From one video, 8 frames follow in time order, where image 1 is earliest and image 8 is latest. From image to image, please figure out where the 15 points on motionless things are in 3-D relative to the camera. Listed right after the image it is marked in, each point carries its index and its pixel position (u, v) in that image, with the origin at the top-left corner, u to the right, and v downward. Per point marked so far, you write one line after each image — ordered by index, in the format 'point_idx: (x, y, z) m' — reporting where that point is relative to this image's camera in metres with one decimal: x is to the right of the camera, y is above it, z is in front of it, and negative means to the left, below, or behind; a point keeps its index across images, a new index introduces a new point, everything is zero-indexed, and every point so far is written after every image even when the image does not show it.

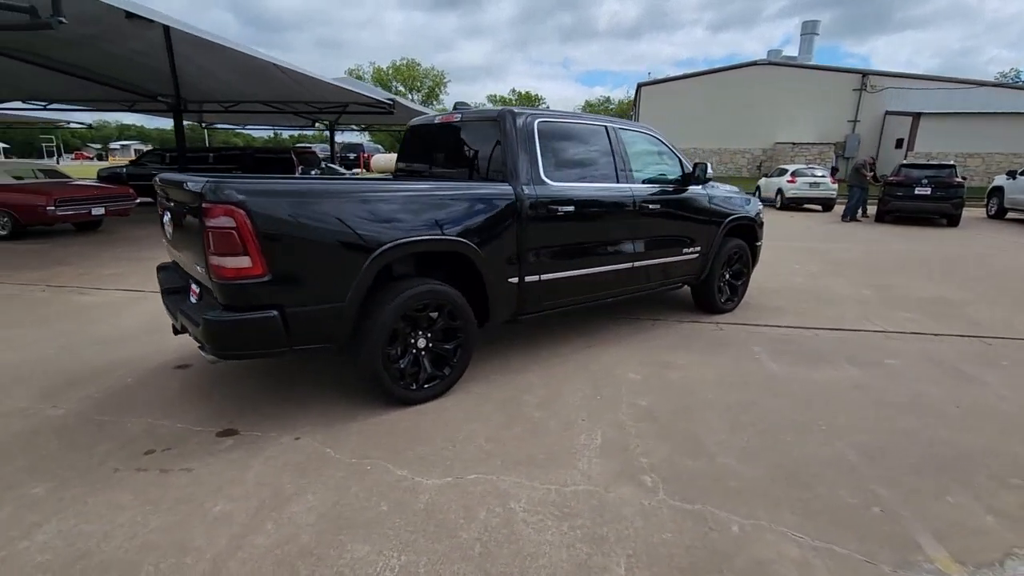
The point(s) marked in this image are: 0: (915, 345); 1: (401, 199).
0: (+3.7, -0.5, +4.9) m
1: (-0.7, +0.6, +3.3) m
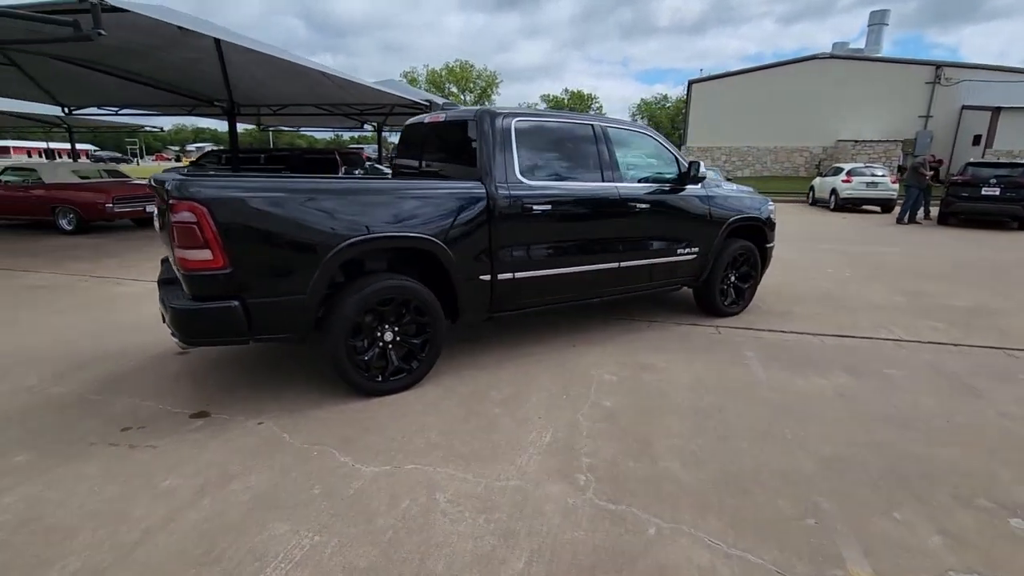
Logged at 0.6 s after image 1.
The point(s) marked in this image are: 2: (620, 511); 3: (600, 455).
0: (+3.6, -0.6, +4.6) m
1: (-0.9, +0.6, +3.4) m
2: (+0.5, -1.0, +2.4) m
3: (+0.5, -0.9, +2.9) m
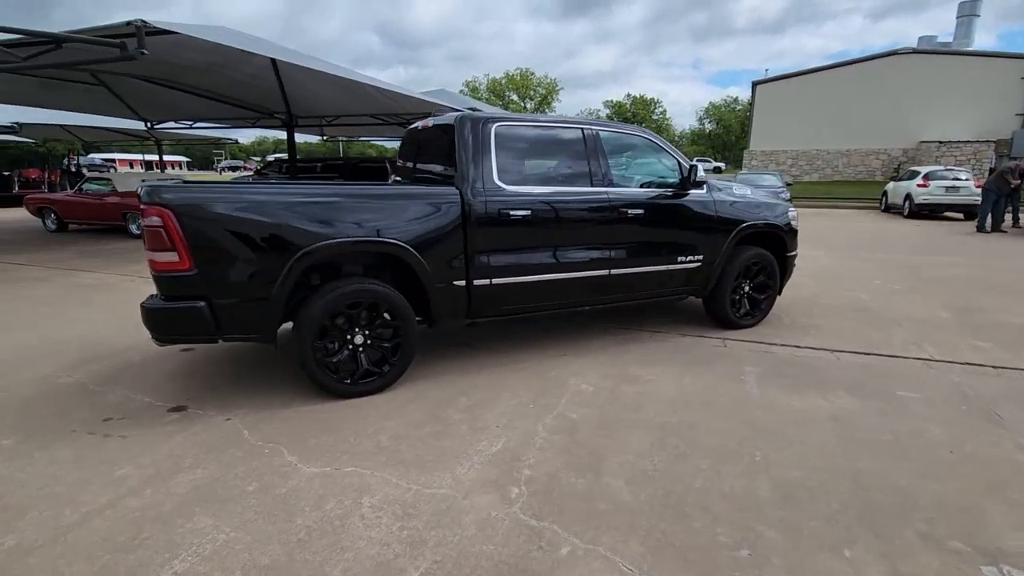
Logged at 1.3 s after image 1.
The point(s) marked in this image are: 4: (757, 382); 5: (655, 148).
0: (+3.5, -0.7, +4.2) m
1: (-1.1, +0.6, +3.5) m
2: (+0.1, -1.1, +2.4) m
3: (+0.2, -1.0, +2.8) m
4: (+1.9, -0.7, +4.0) m
5: (+1.2, +1.3, +4.9) m
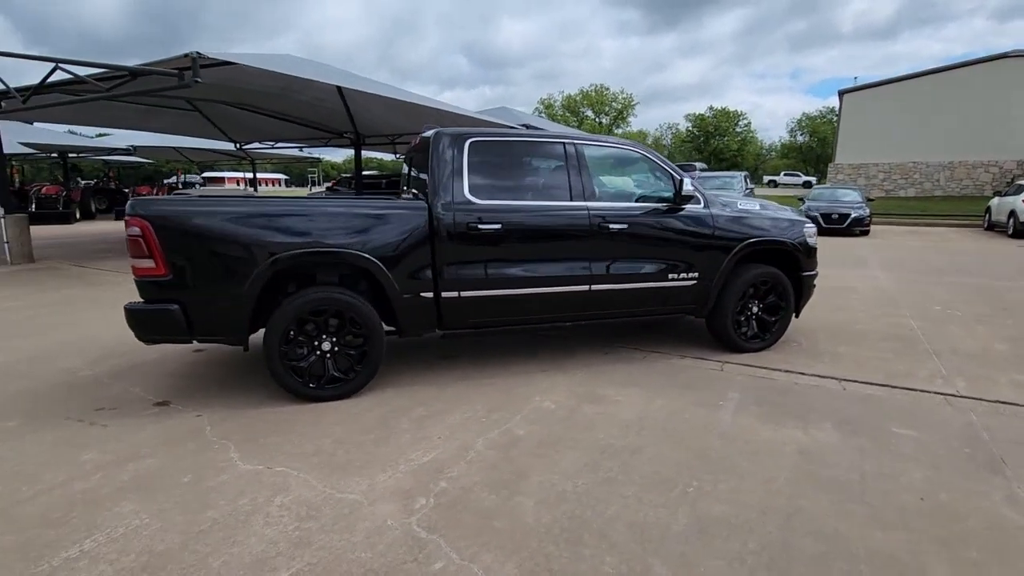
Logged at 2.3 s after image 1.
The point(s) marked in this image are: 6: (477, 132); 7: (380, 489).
0: (+3.2, -0.9, +3.7) m
1: (-1.4, +0.5, +3.7) m
2: (-0.4, -1.1, +2.4) m
3: (-0.3, -1.0, +2.8) m
4: (+1.6, -0.9, +3.8) m
5: (+1.2, +1.1, +4.8) m
6: (-0.3, +1.3, +4.3) m
7: (-0.7, -1.0, +2.8) m
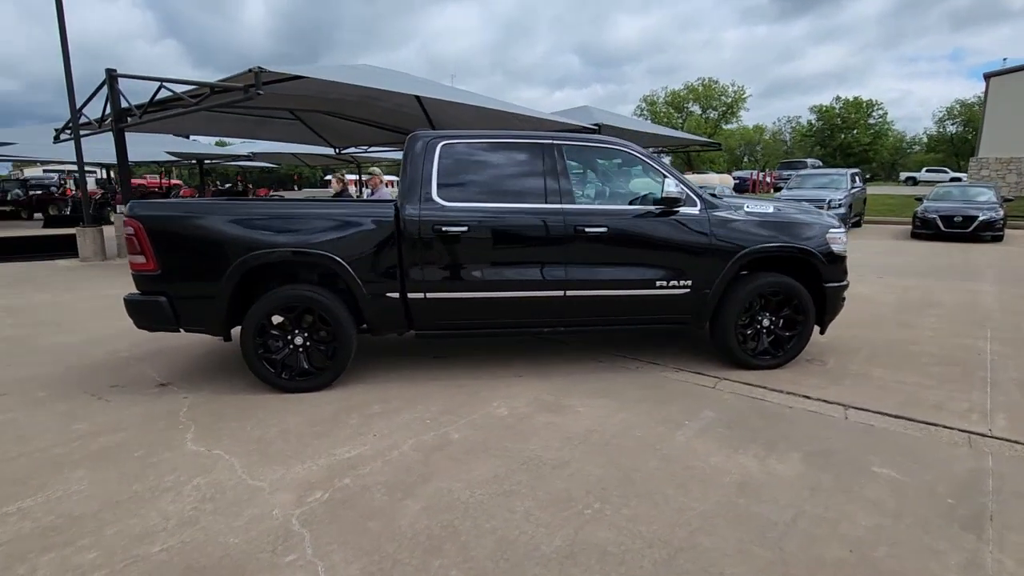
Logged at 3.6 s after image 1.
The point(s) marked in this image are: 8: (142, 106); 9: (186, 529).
0: (+2.8, -1.0, +3.1) m
1: (-1.7, +0.5, +4.0) m
2: (-1.0, -1.1, +2.4) m
3: (-0.8, -1.0, +2.9) m
4: (+1.2, -0.9, +3.5) m
5: (+1.0, +1.1, +4.5) m
6: (-0.5, +1.3, +4.4) m
7: (-1.2, -1.0, +2.9) m
8: (-7.9, +3.9, +11.3) m
9: (-1.5, -1.1, +2.5) m
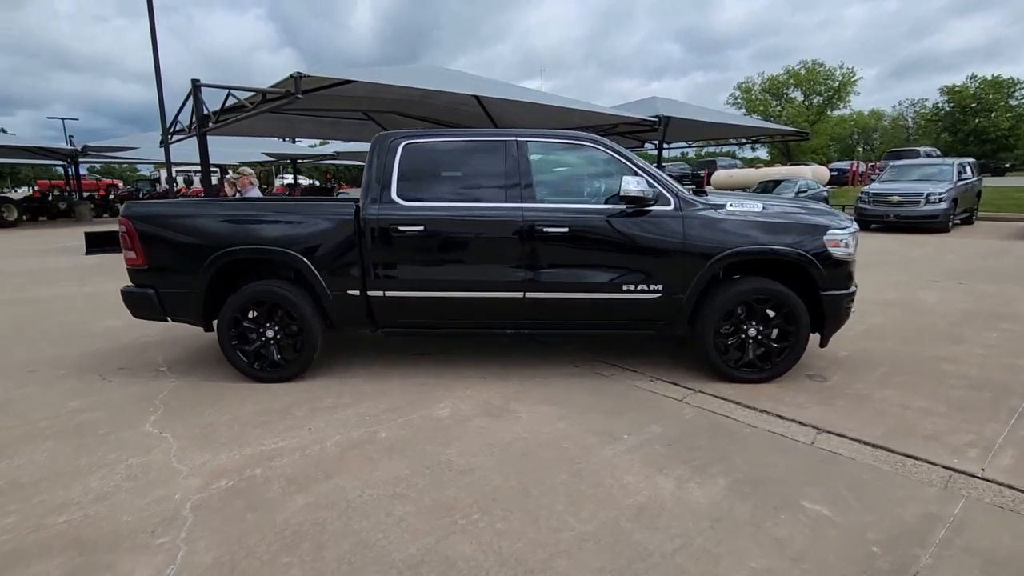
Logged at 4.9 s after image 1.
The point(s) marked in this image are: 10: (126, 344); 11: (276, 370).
0: (+2.2, -1.1, +2.6) m
1: (-2.0, +0.6, +4.2) m
2: (-1.6, -1.1, +2.6) m
3: (-1.3, -1.0, +3.0) m
4: (+0.7, -1.0, +3.3) m
5: (+0.8, +1.0, +4.3) m
6: (-0.8, +1.3, +4.4) m
7: (-1.8, -1.0, +3.1) m
8: (-6.9, +4.1, +12.4) m
9: (-2.1, -1.1, +2.7) m
10: (-3.9, -0.6, +5.4) m
11: (-1.9, -0.7, +4.3) m
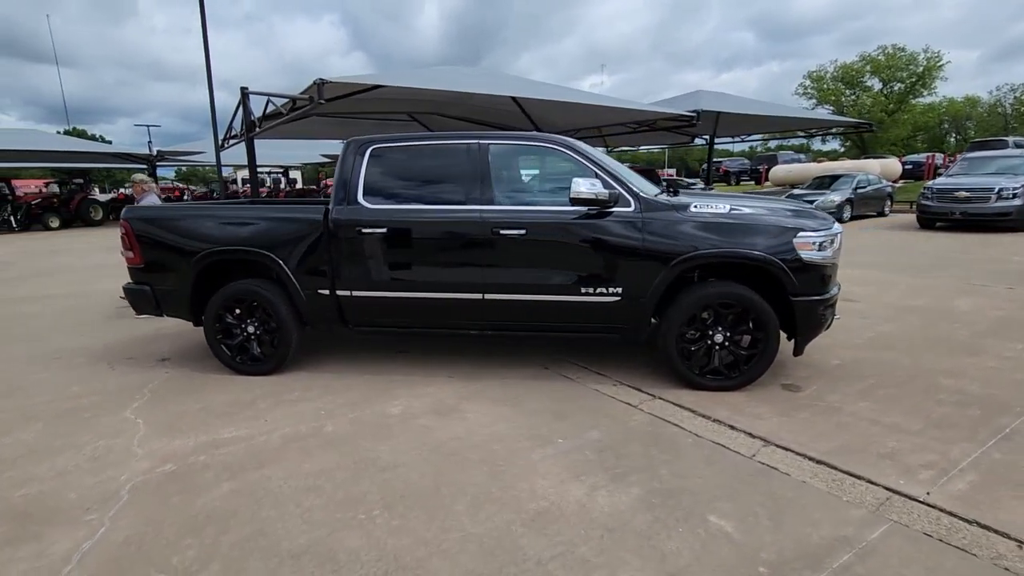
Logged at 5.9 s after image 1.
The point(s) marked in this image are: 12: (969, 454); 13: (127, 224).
0: (+1.7, -1.1, +2.4) m
1: (-2.3, +0.6, +4.5) m
2: (-2.1, -1.1, +2.8) m
3: (-1.8, -1.0, +3.2) m
4: (+0.3, -1.0, +3.2) m
5: (+0.5, +1.0, +4.3) m
6: (-1.0, +1.3, +4.5) m
7: (-2.2, -1.0, +3.3) m
8: (-6.2, +4.2, +13.2) m
9: (-2.6, -1.1, +3.0) m
10: (-4.1, -0.5, +5.9) m
11: (-2.2, -0.6, +4.6) m
12: (+2.7, -1.0, +3.1) m
13: (-3.3, +0.5, +4.6) m
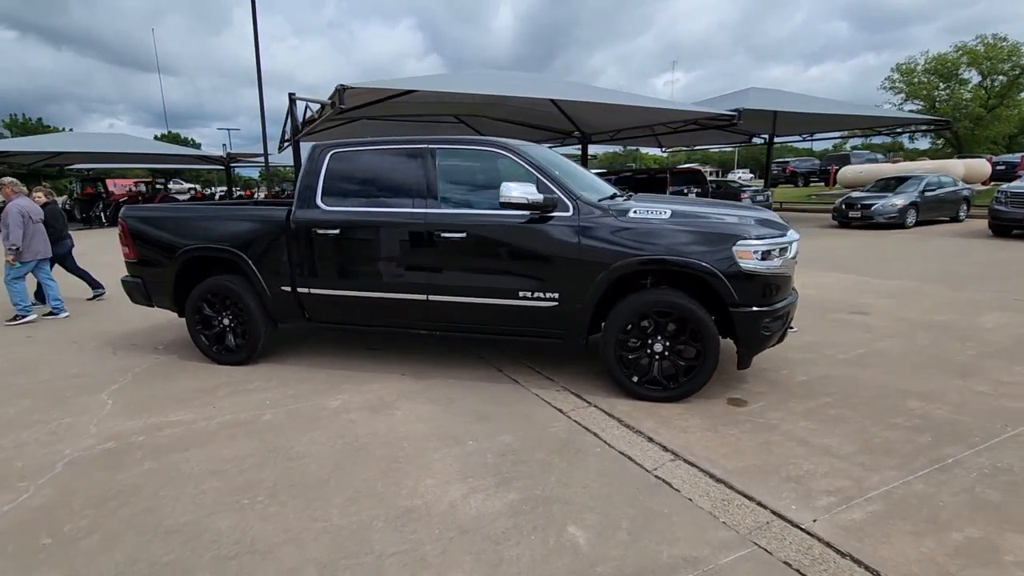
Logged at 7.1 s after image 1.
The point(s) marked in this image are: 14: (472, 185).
0: (+1.0, -1.2, +2.3) m
1: (-2.7, +0.6, +4.8) m
2: (-2.7, -1.1, +3.2) m
3: (-2.4, -1.0, +3.5) m
4: (-0.3, -1.0, +3.3) m
5: (+0.1, +1.0, +4.3) m
6: (-1.4, +1.3, +4.7) m
7: (-2.7, -1.0, +3.7) m
8: (-5.4, +4.3, +13.9) m
9: (-3.2, -1.0, +3.4) m
10: (-4.3, -0.4, +6.4) m
11: (-2.6, -0.6, +4.9) m
12: (+2.1, -1.0, +2.9) m
13: (-3.6, +0.6, +5.0) m
14: (-0.3, +0.8, +4.4) m
